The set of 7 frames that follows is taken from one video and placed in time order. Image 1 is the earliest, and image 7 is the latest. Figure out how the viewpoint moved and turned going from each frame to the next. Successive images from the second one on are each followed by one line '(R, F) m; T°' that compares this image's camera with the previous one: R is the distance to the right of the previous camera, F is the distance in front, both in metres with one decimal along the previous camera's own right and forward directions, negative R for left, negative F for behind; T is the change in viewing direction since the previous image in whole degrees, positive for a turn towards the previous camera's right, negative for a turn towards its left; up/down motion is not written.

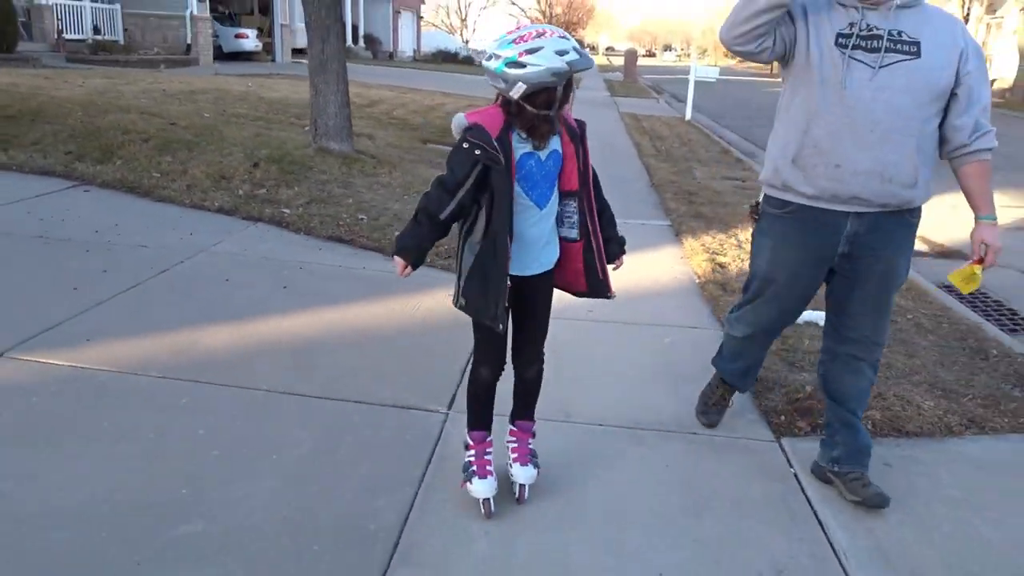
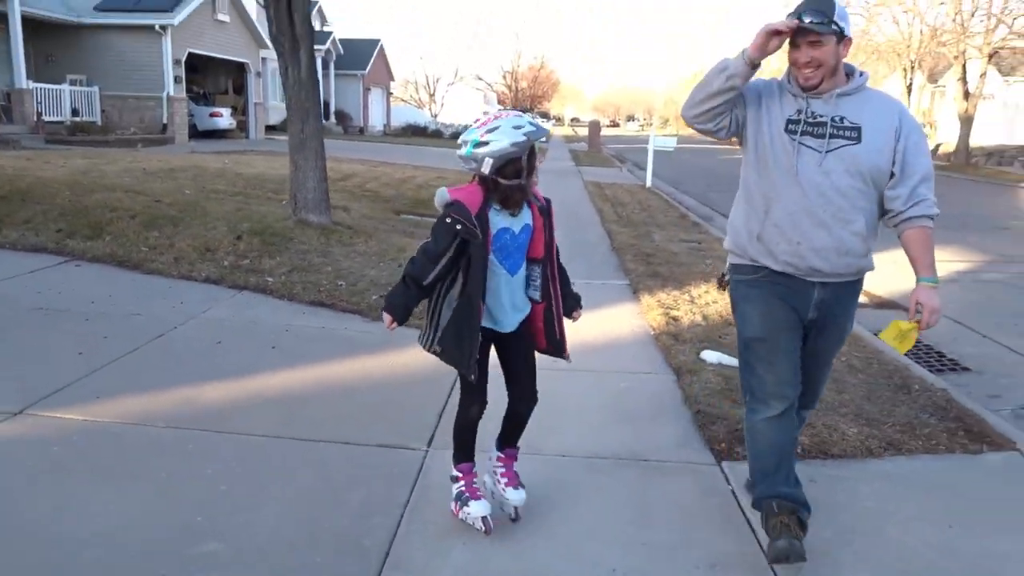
(0.0, -0.5) m; +2°
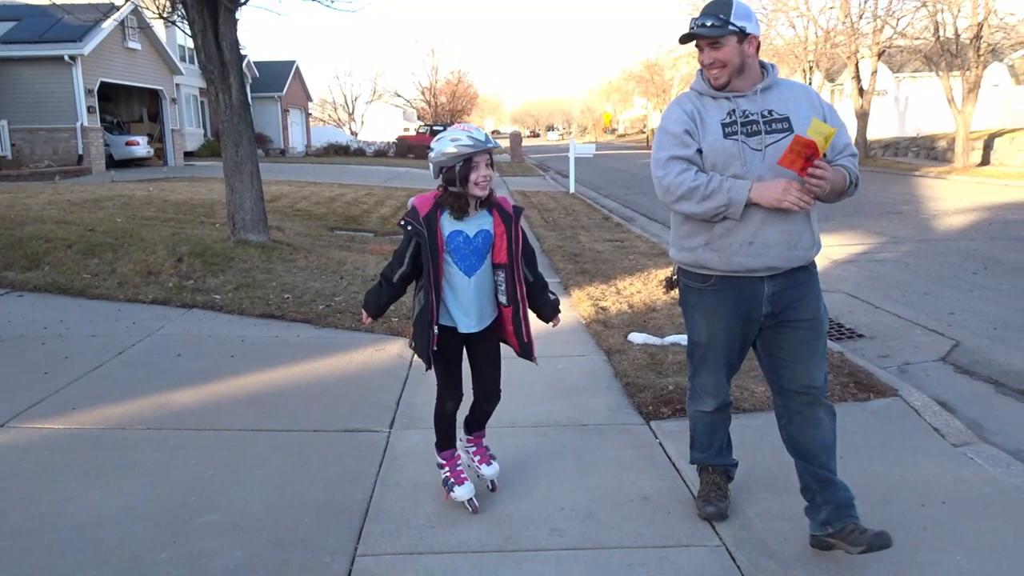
(-0.1, -0.5) m; +5°
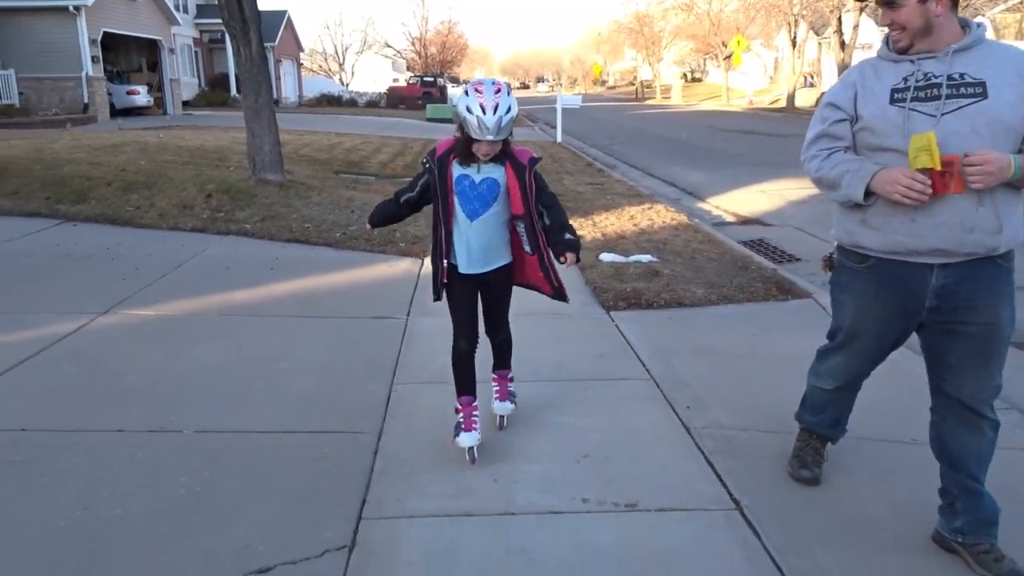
(0.0, -1.3) m; +1°
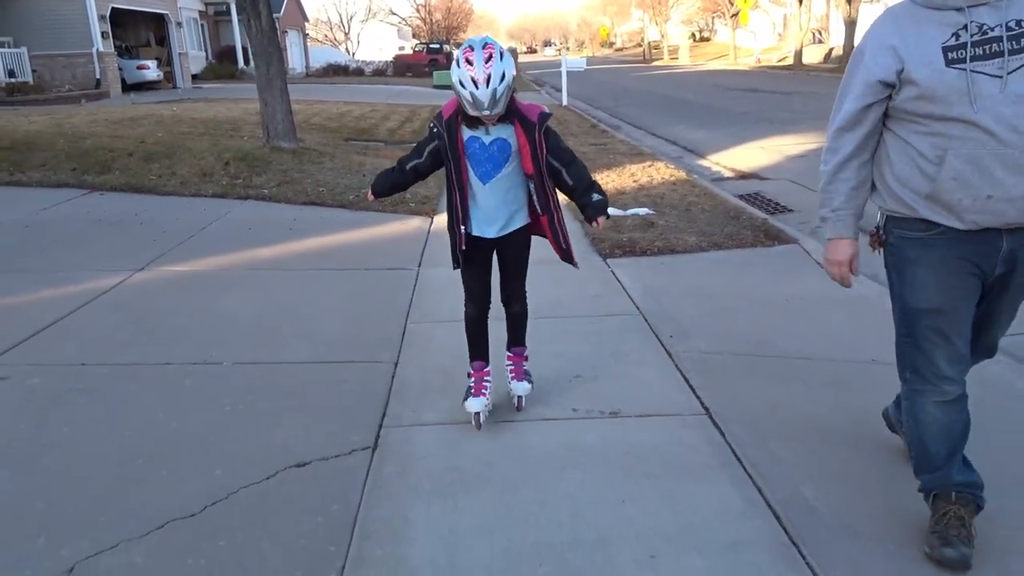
(+0.1, -0.5) m; -1°
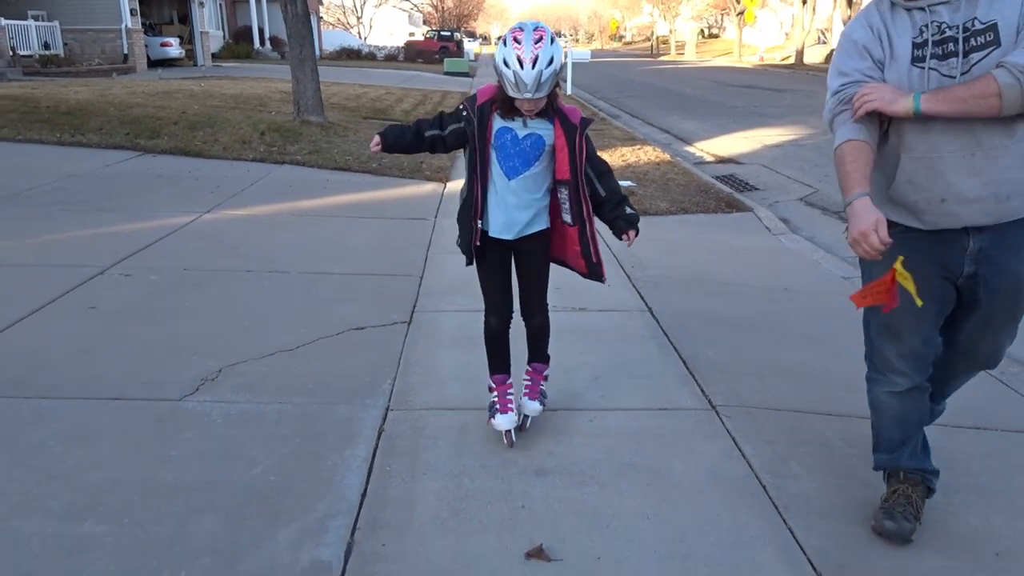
(0.0, -1.4) m; 0°
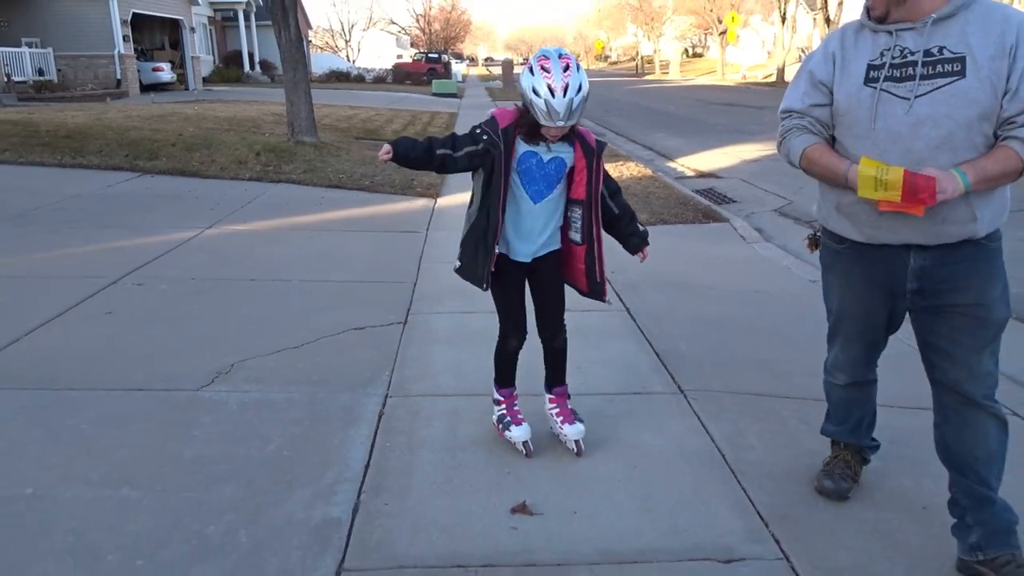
(0.0, -0.4) m; +1°
